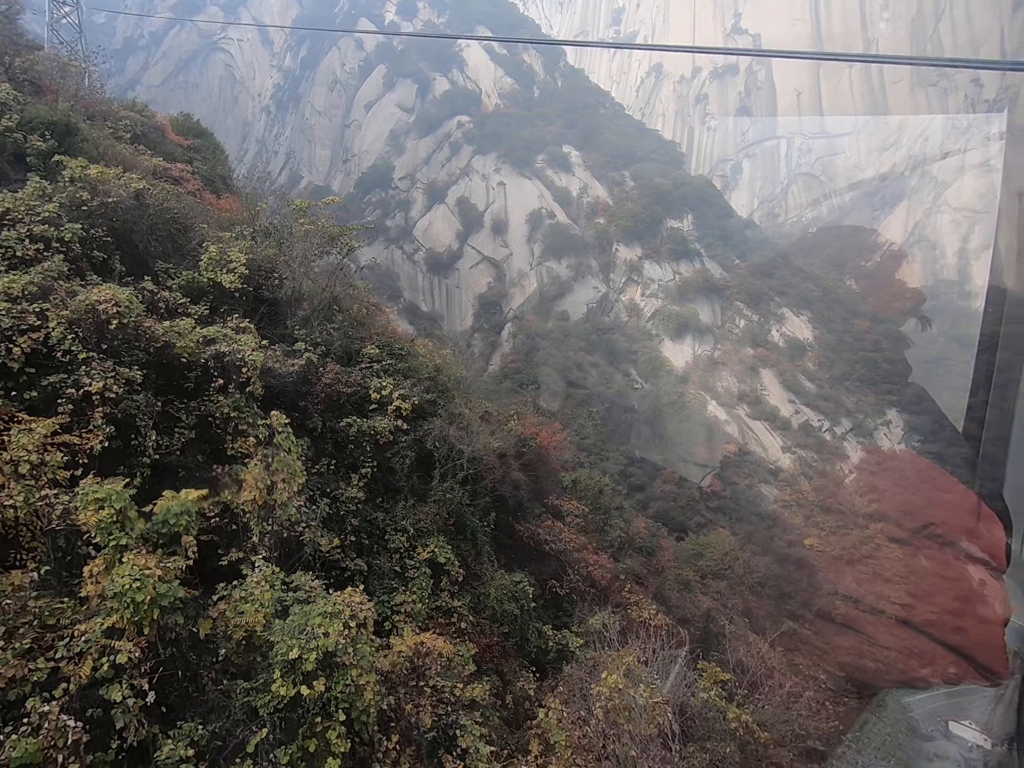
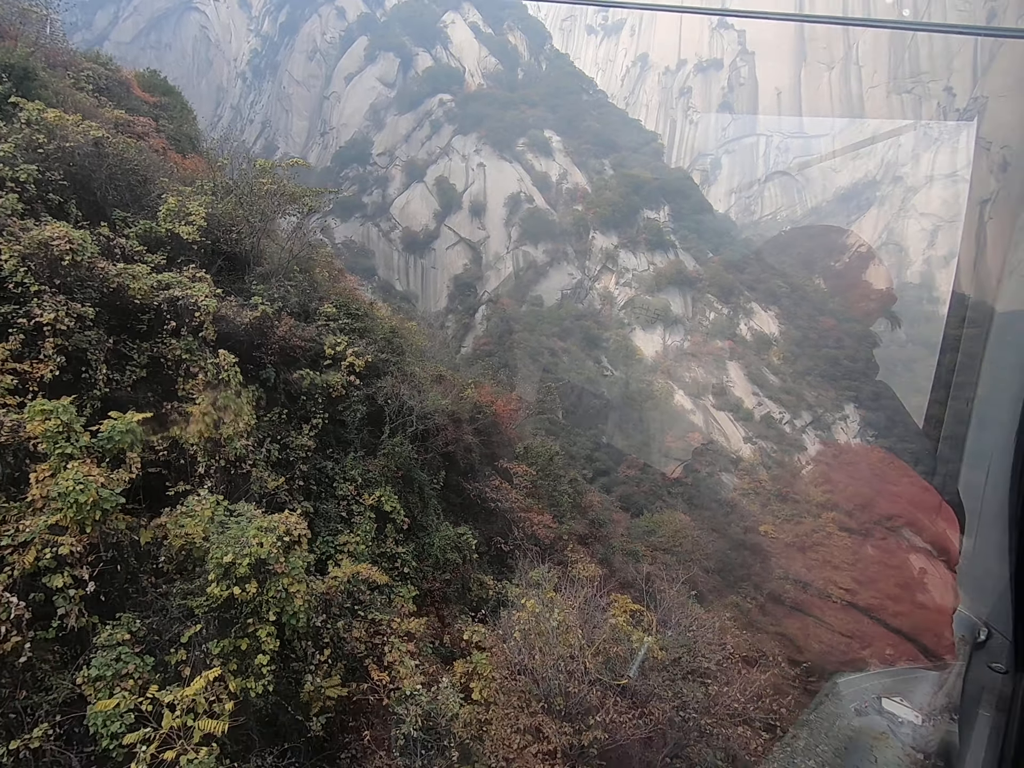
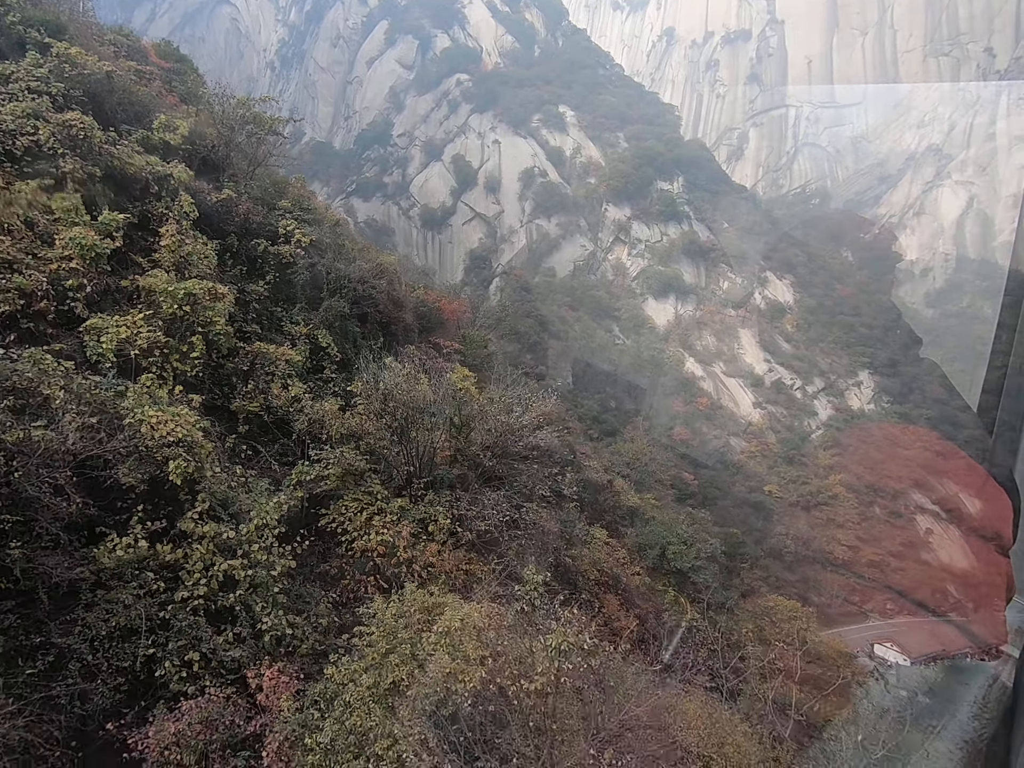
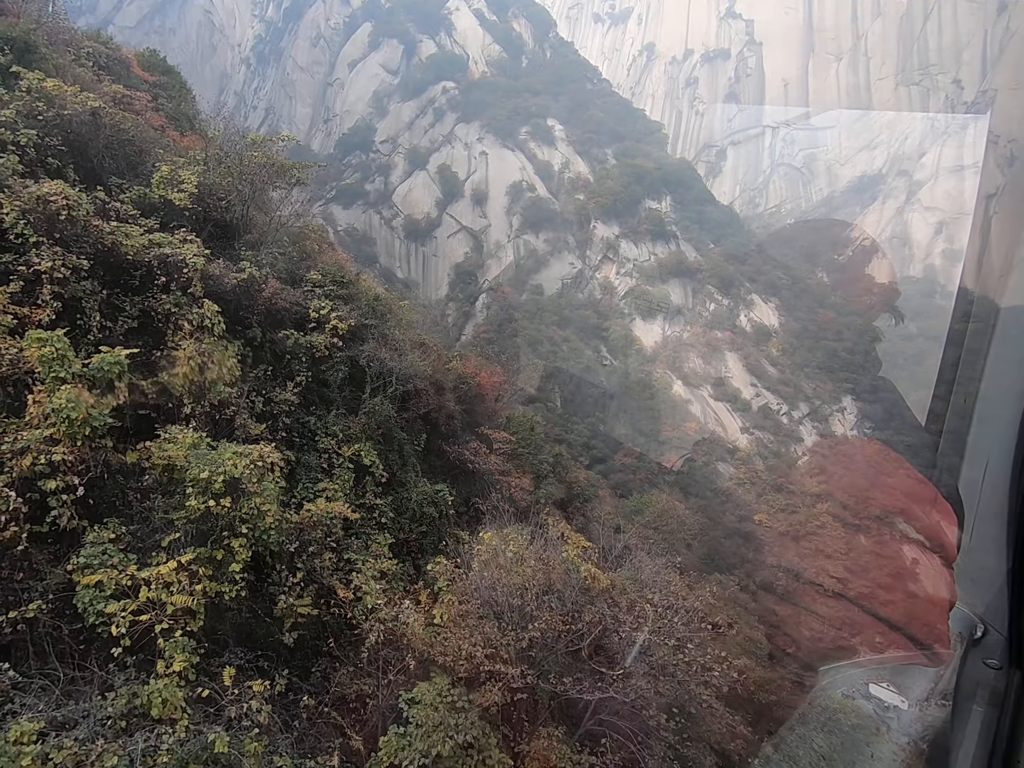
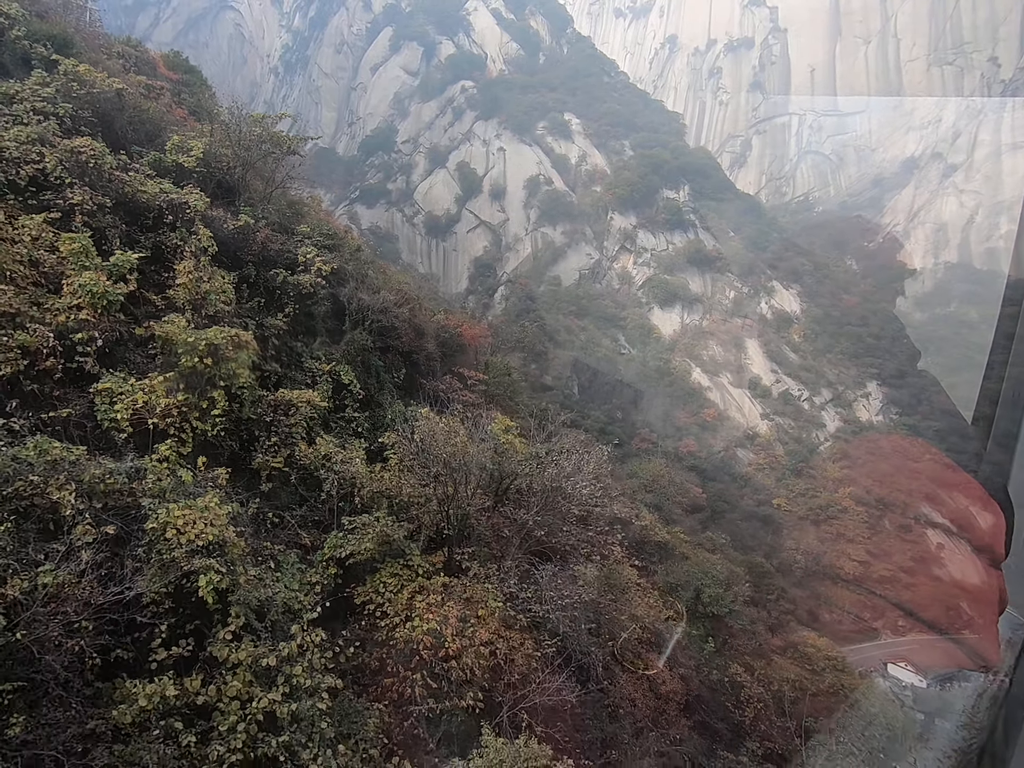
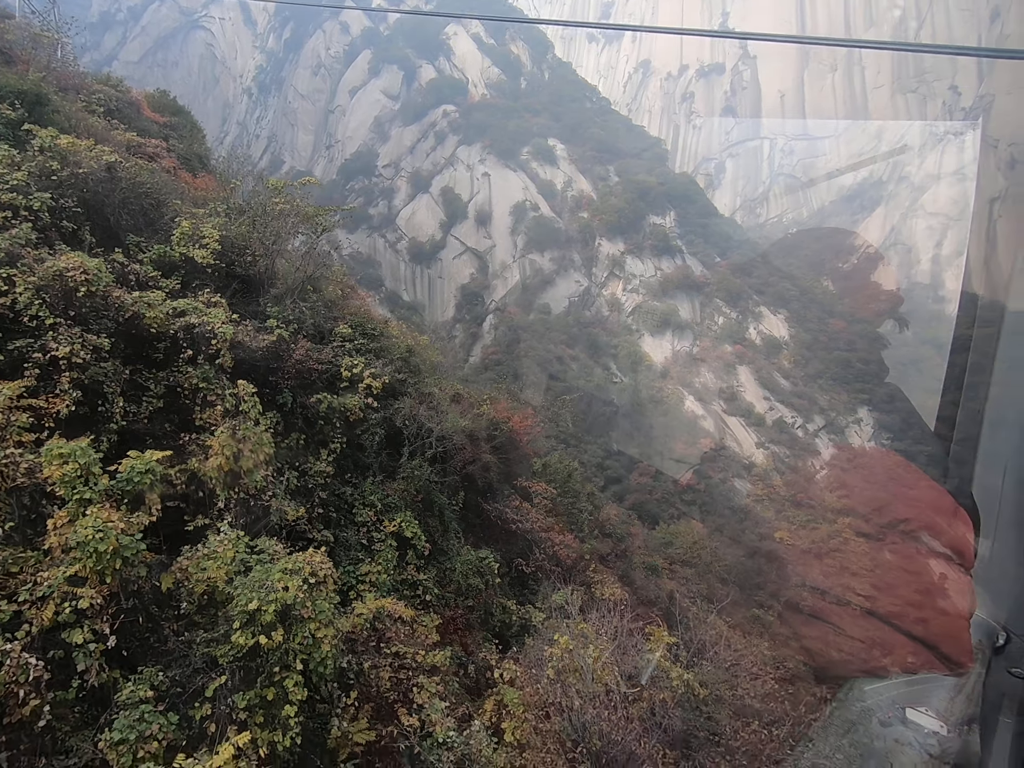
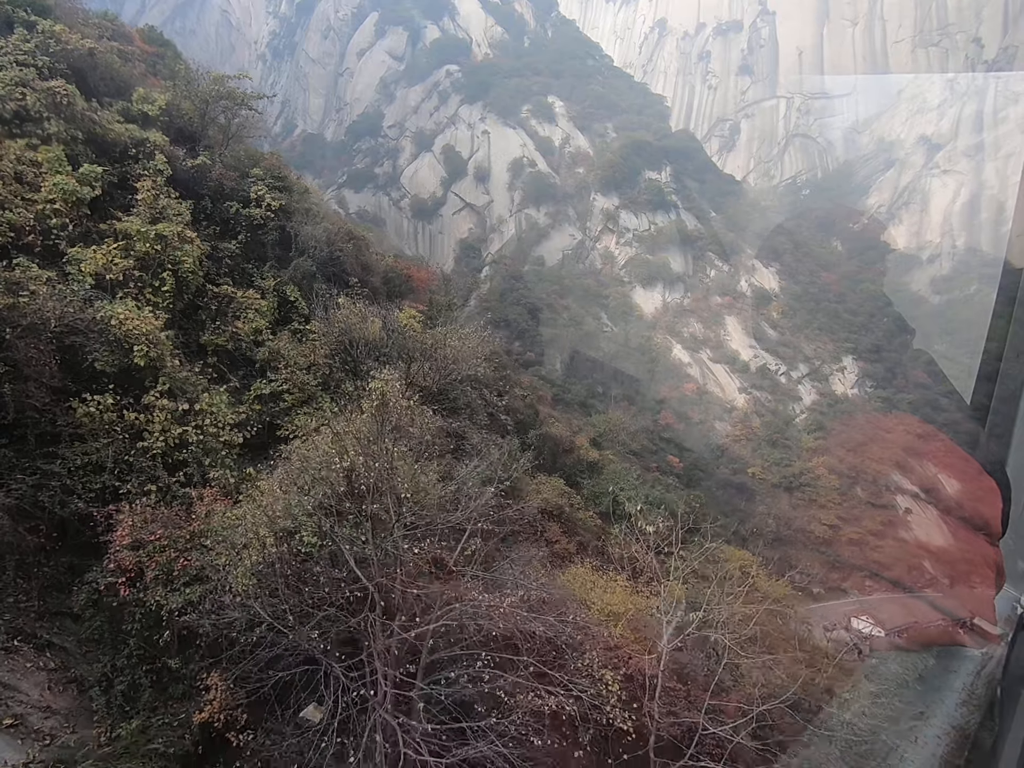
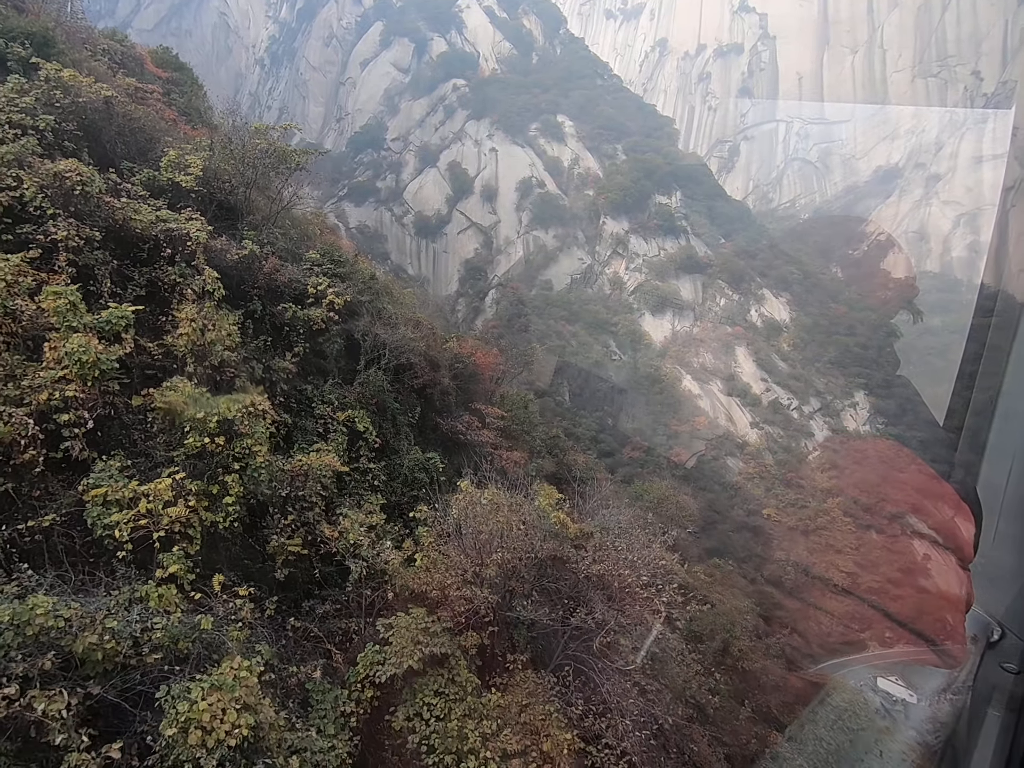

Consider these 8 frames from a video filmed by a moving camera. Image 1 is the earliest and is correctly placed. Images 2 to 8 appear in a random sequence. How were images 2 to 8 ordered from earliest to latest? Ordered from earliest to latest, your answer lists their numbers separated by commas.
6, 2, 4, 8, 5, 3, 7
